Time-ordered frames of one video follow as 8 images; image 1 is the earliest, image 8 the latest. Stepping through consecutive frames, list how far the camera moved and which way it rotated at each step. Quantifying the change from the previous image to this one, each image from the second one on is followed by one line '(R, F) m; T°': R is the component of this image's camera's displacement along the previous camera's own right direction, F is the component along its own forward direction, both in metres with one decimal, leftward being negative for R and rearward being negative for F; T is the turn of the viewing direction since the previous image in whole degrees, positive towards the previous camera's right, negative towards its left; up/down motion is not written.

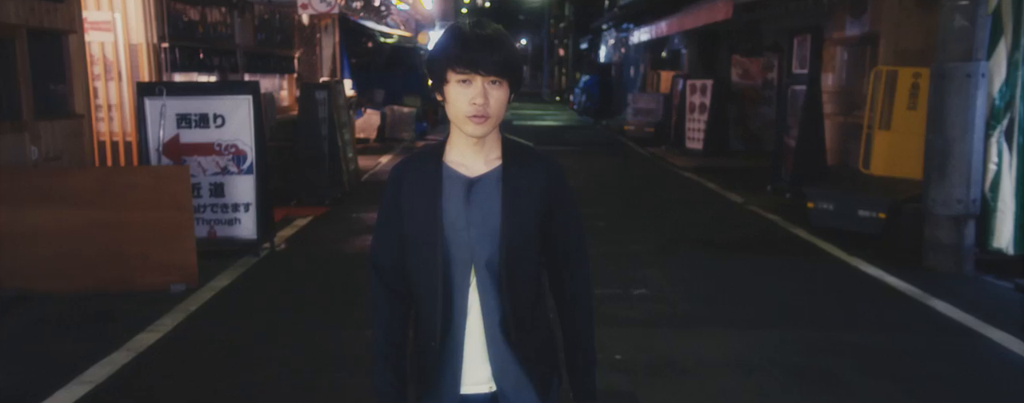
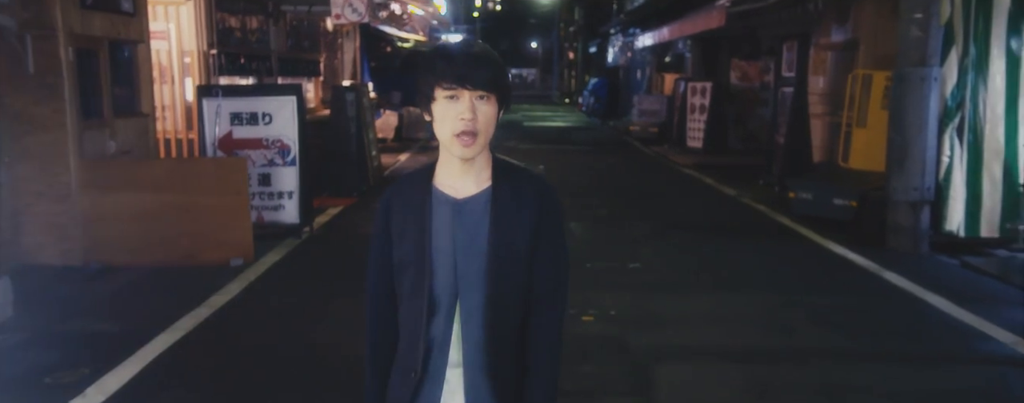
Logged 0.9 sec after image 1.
(0.0, -1.1) m; -1°
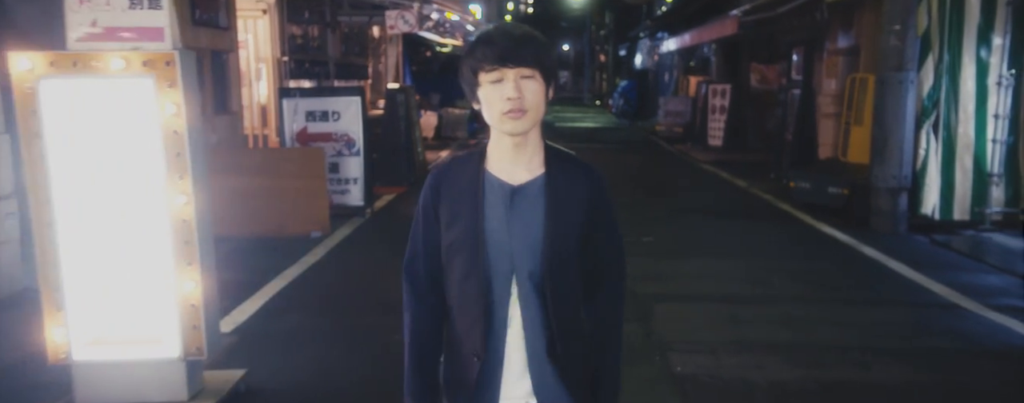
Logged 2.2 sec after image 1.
(0.0, -1.5) m; -2°
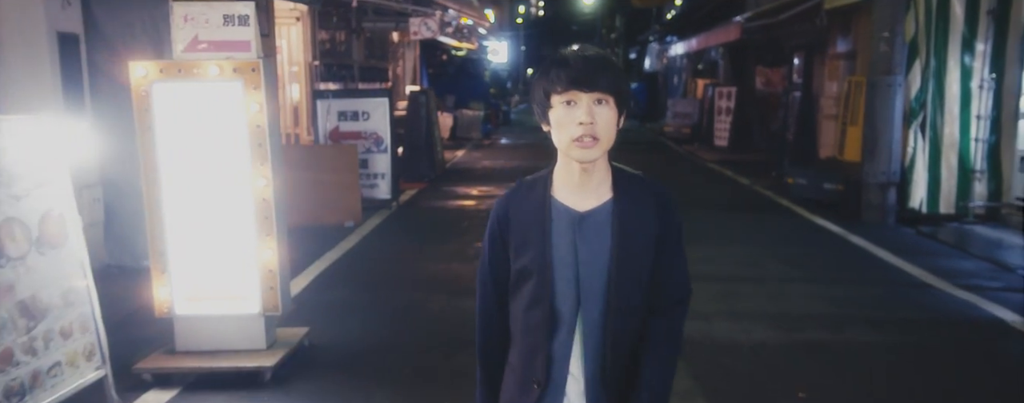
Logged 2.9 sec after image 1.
(-0.1, -0.8) m; -1°
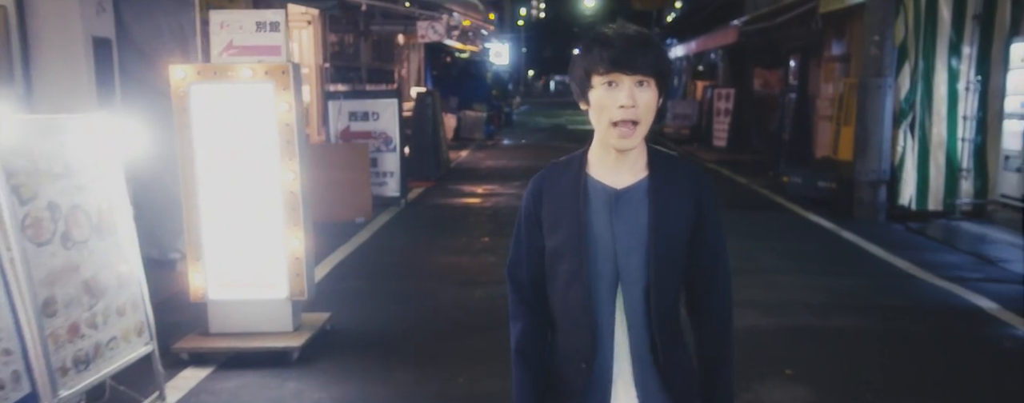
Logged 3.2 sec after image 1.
(-0.1, -0.4) m; 0°
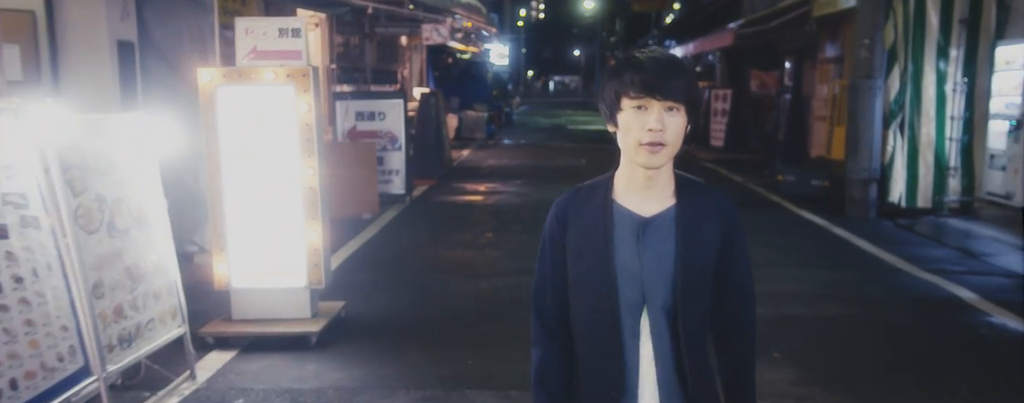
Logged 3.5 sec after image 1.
(0.0, -0.4) m; 0°
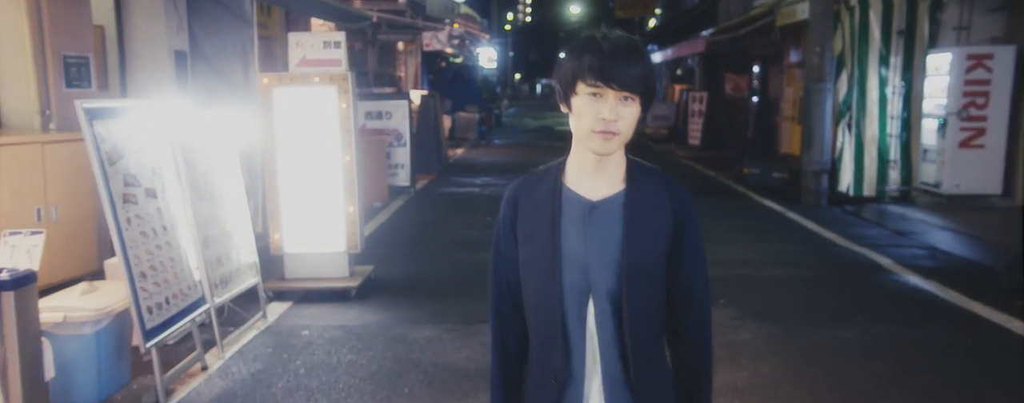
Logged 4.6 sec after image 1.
(-0.1, -1.4) m; +1°
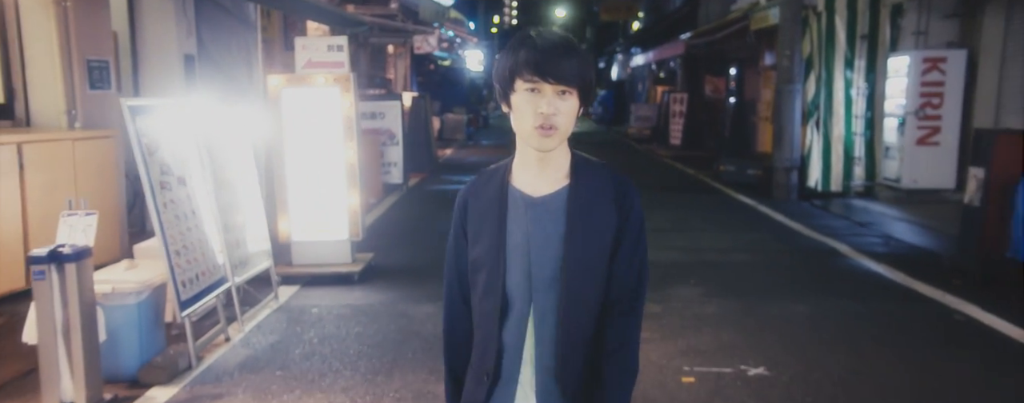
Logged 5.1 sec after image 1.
(0.0, -0.7) m; +1°
